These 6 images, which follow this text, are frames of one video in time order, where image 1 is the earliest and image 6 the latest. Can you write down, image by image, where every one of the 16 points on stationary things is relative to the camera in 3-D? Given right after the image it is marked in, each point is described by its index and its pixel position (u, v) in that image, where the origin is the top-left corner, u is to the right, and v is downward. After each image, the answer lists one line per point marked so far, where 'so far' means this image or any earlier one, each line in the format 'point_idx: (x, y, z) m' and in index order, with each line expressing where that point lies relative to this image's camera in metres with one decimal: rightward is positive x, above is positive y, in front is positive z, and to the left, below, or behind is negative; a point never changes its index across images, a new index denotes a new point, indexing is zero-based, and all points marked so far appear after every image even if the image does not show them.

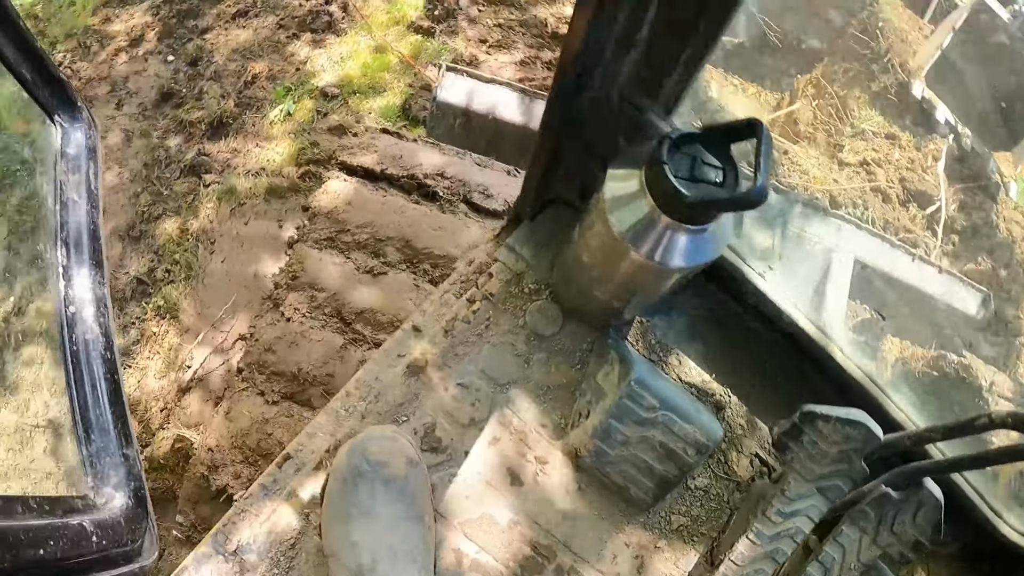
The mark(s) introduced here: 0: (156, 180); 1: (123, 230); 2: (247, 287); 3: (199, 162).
0: (-2.1, +0.6, +3.8) m
1: (-2.2, +0.3, +3.8) m
2: (-1.4, 0.0, +3.6) m
3: (-1.8, +0.7, +3.8) m
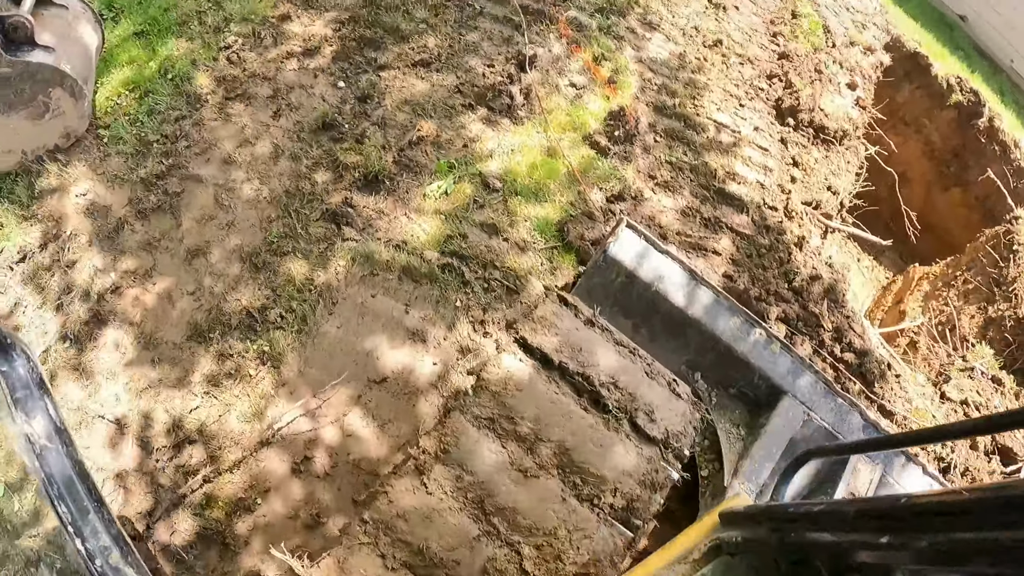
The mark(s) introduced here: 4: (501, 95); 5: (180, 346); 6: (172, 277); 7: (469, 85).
0: (-1.2, +0.4, +3.7) m
1: (-1.4, +0.2, +3.7) m
2: (-0.8, -0.4, +3.5) m
3: (-0.9, +0.4, +3.7) m
4: (-0.1, +1.2, +4.3) m
5: (-1.7, -0.3, +3.5) m
6: (-1.8, +0.1, +3.7) m
7: (-0.3, +1.3, +4.2) m
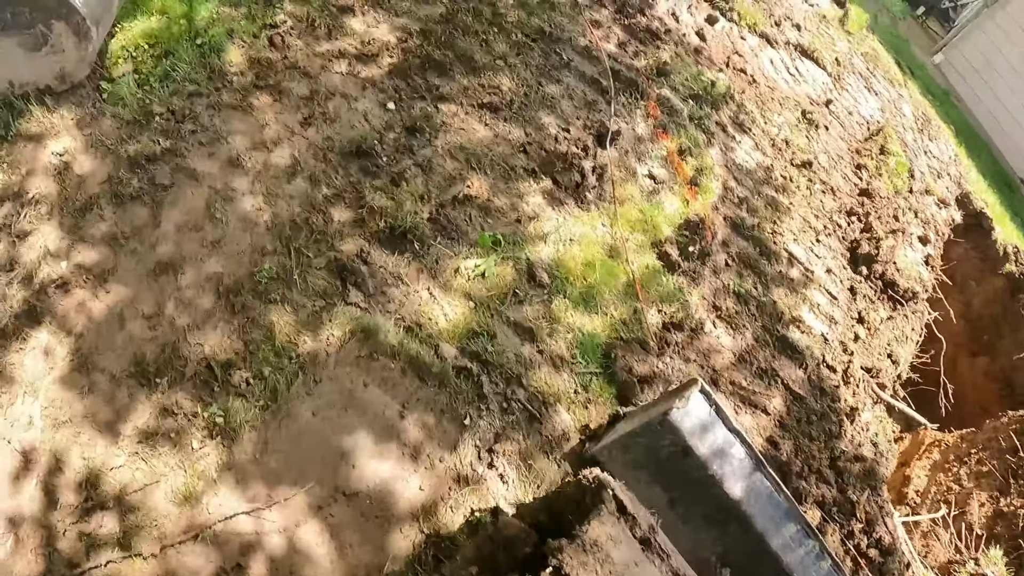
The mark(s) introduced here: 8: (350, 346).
0: (-1.0, +0.2, +3.0) m
1: (-1.3, 0.0, +3.0) m
2: (-0.8, -0.7, +2.8) m
3: (-0.7, +0.1, +3.0) m
4: (+0.3, +0.6, +3.6) m
5: (-1.6, -0.4, +2.8) m
6: (-1.6, 0.0, +2.9) m
7: (+0.1, +0.7, +3.6) m
8: (-0.7, -0.3, +2.9) m
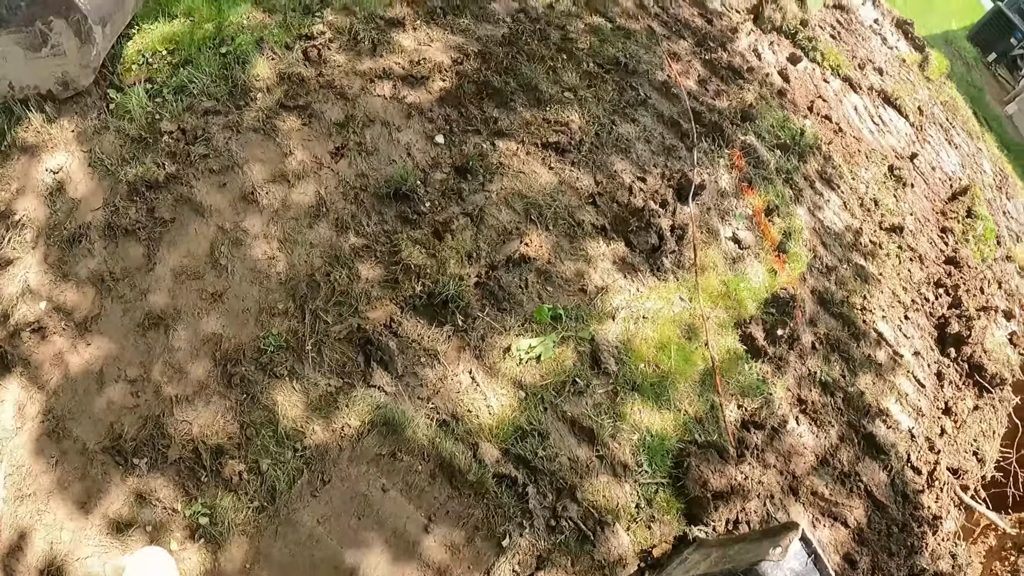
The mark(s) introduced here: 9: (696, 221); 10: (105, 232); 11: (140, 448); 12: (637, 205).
0: (-0.8, -0.1, +2.5) m
1: (-1.0, -0.2, +2.5) m
2: (-0.6, -1.0, +2.2) m
3: (-0.5, -0.2, +2.5) m
4: (+0.6, +0.3, +3.1) m
5: (-1.5, -0.6, +2.3) m
6: (-1.4, -0.2, +2.5) m
7: (+0.4, +0.4, +3.1) m
8: (-0.5, -0.5, +2.4) m
9: (+0.9, +0.3, +3.2) m
10: (-1.5, +0.2, +2.6) m
11: (-1.3, -0.5, +2.3) m
12: (+0.6, +0.4, +3.1) m
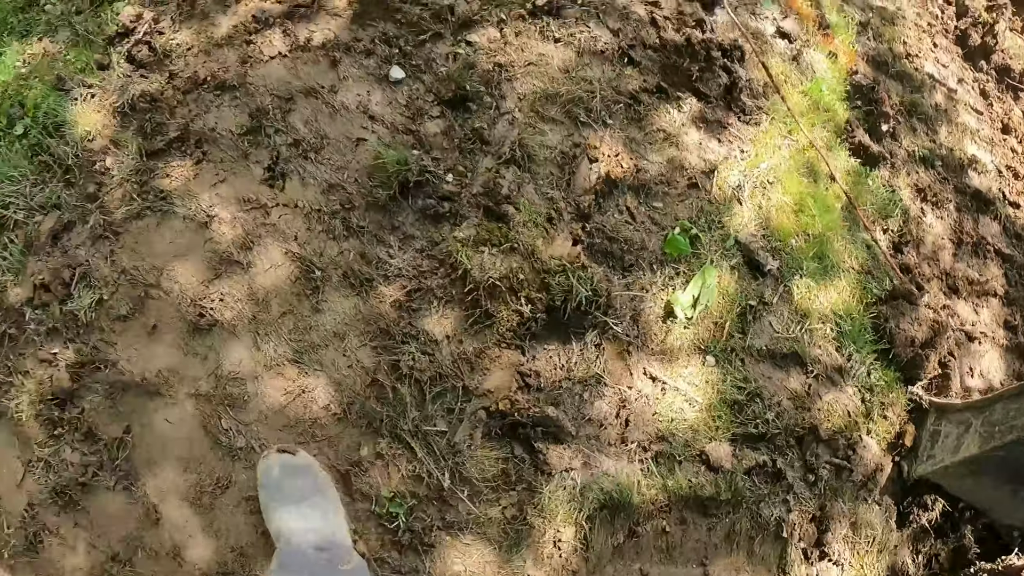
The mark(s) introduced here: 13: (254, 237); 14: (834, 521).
0: (-0.3, -0.3, +1.7) m
1: (-0.5, -0.6, +1.7) m
2: (+0.3, -1.0, +1.7) m
3: (0.0, -0.3, +1.7) m
4: (+0.6, +0.8, +2.2) m
5: (-0.6, -1.1, +1.6) m
6: (-0.8, -0.8, +1.6) m
7: (+0.4, +0.8, +2.2) m
8: (+0.2, -0.6, +1.7) m
9: (+0.7, +1.0, +2.4) m
10: (-1.1, -0.5, +1.6) m
11: (-0.5, -1.0, +1.6) m
12: (+0.5, +0.8, +2.2) m
13: (-0.7, +0.1, +1.7) m
14: (+0.9, -0.6, +1.9) m
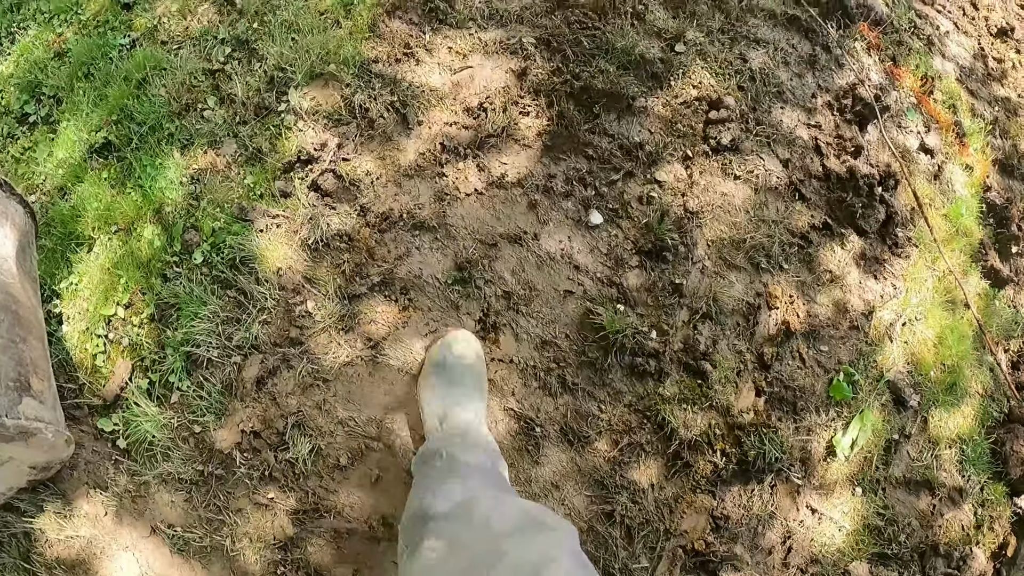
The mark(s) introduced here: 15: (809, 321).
0: (+0.2, -0.7, +1.9) m
1: (0.0, -1.0, +1.9) m
2: (+0.8, -1.4, +2.1) m
3: (+0.5, -0.6, +1.9) m
4: (+1.0, +0.4, +2.4) m
5: (-0.1, -1.5, +1.9) m
6: (-0.3, -1.2, +1.8) m
7: (+0.8, +0.4, +2.3) m
8: (+0.7, -1.0, +2.0) m
9: (+1.2, +0.7, +2.5) m
10: (-0.6, -0.9, +1.7) m
11: (0.0, -1.4, +1.9) m
12: (+1.0, +0.5, +2.3) m
13: (-0.2, -0.3, +1.8) m
14: (+1.4, -1.0, +2.3) m
15: (+0.8, 0.0, +2.1) m
